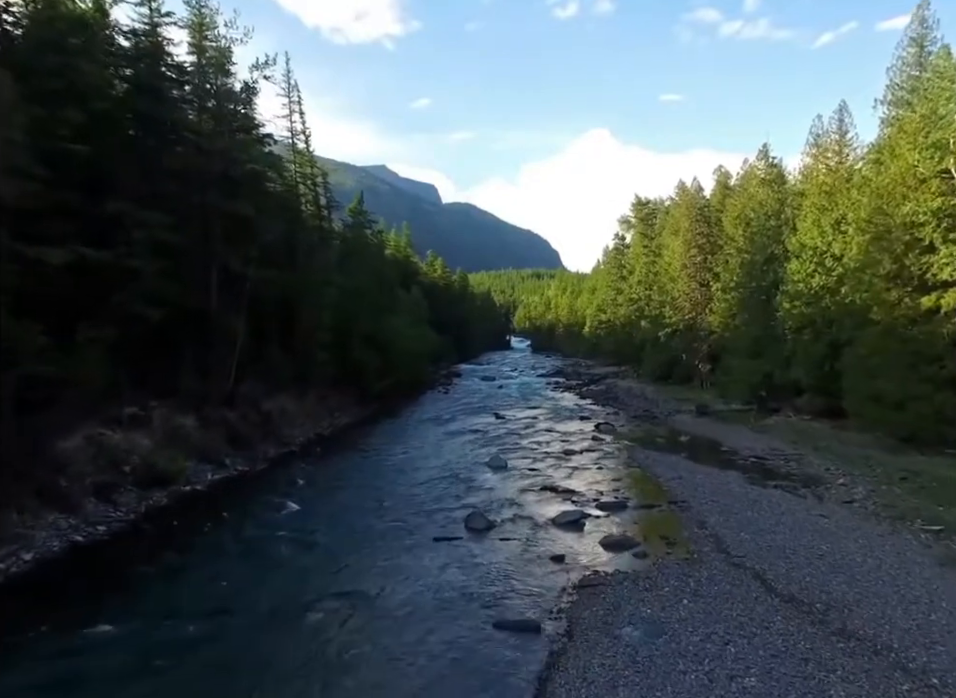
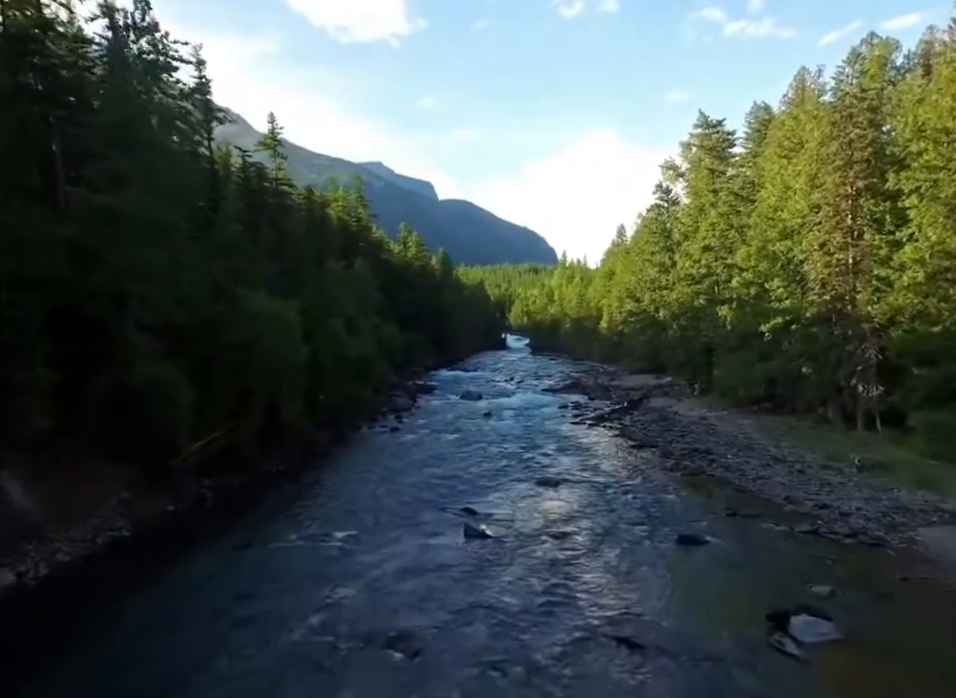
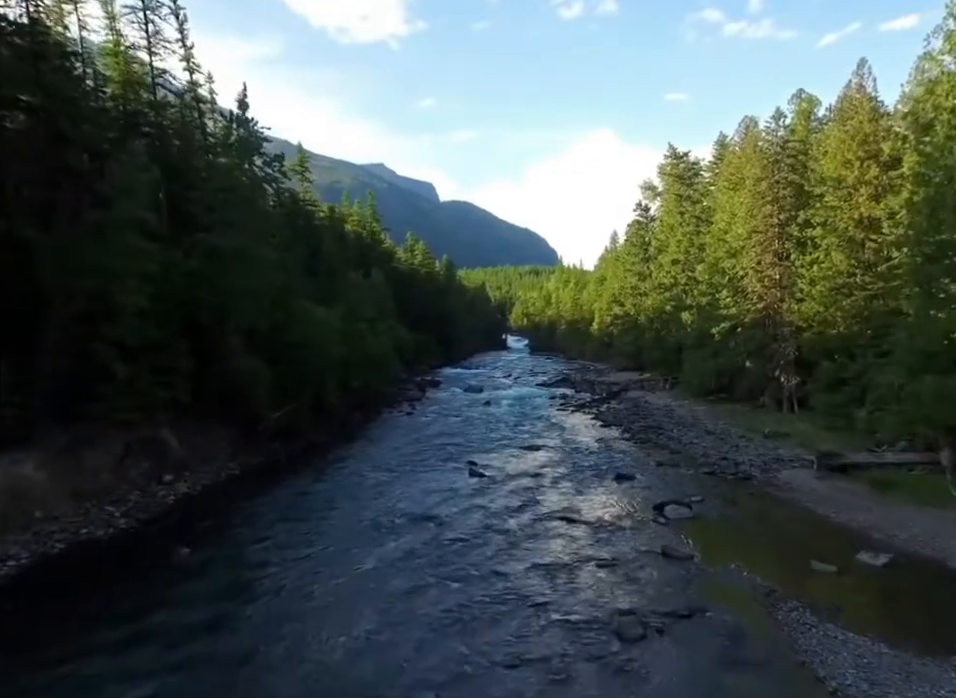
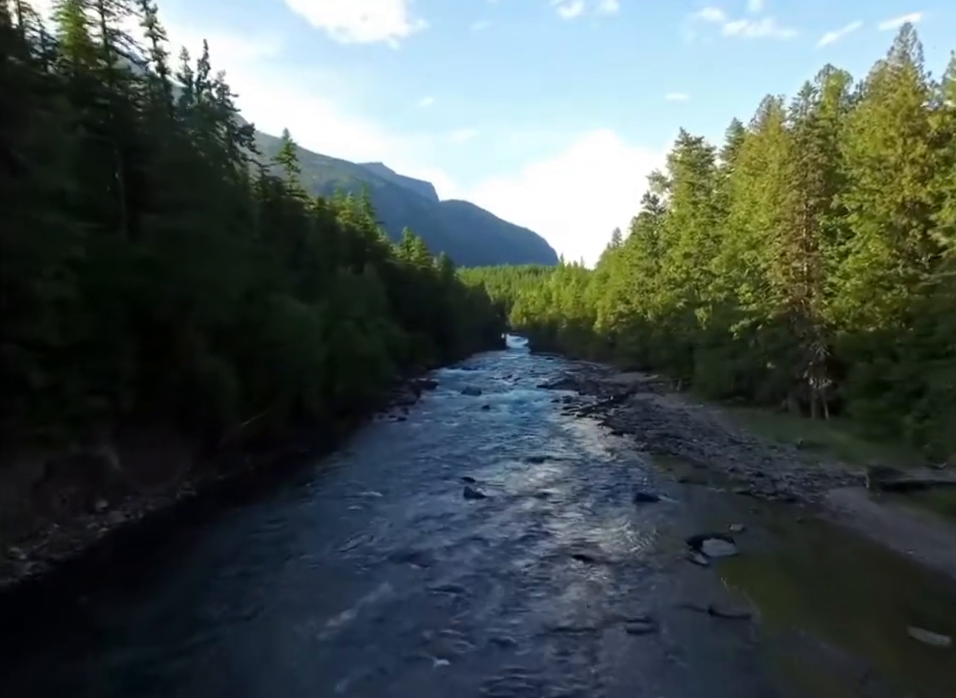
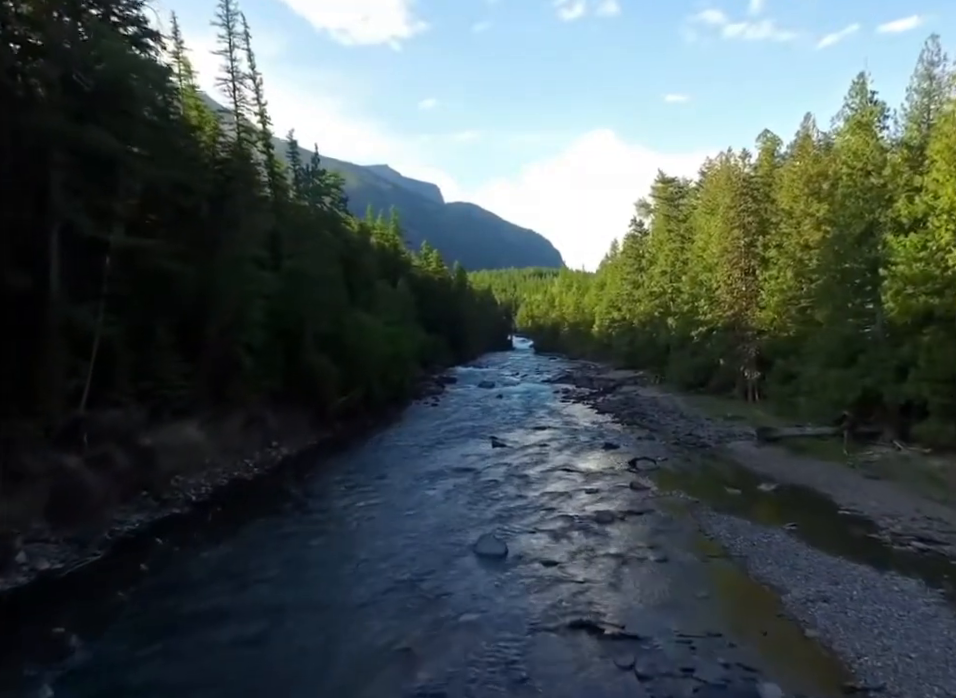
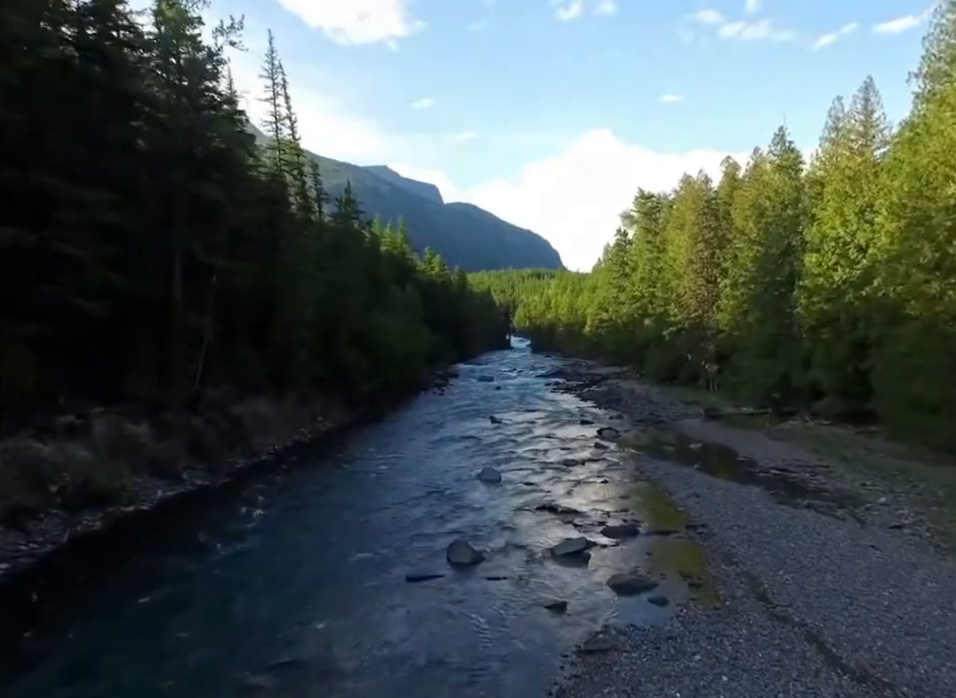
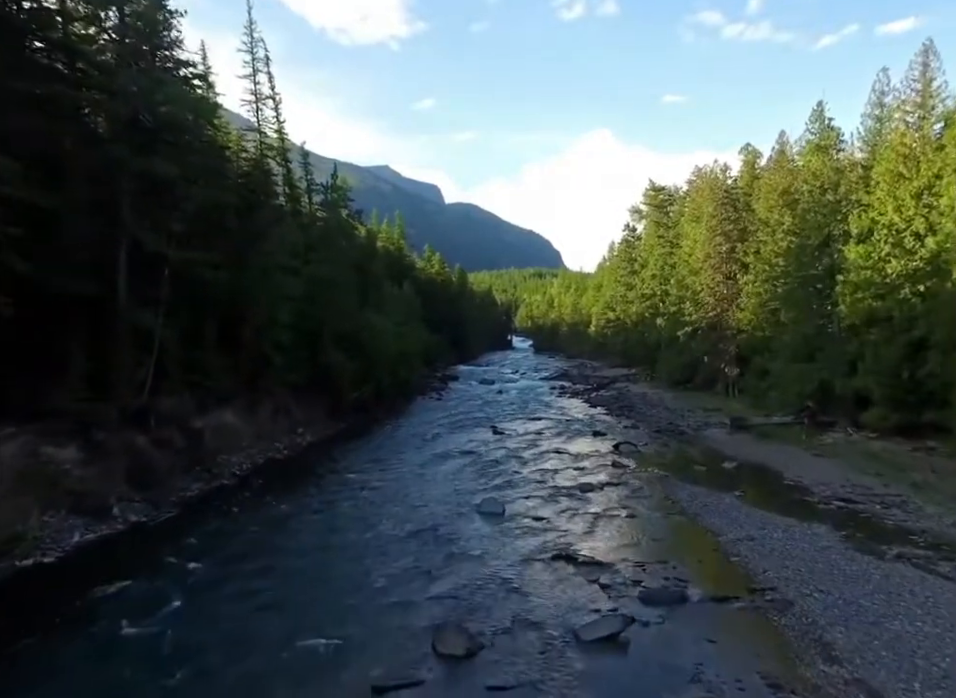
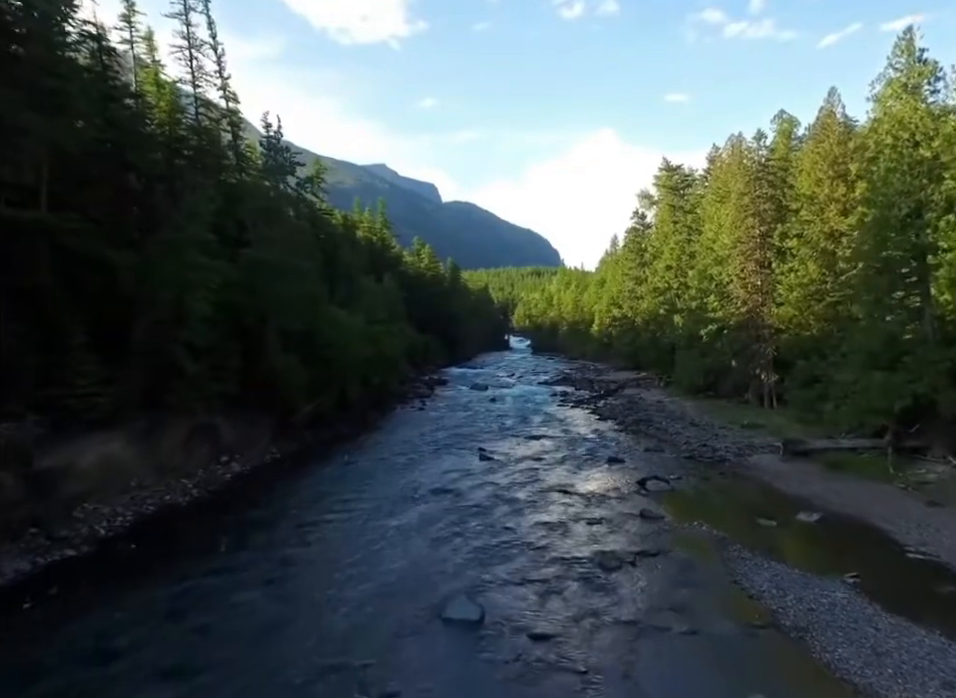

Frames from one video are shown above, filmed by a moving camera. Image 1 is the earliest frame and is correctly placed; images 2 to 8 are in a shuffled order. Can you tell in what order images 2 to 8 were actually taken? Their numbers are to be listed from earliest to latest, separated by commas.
6, 7, 5, 8, 3, 4, 2
